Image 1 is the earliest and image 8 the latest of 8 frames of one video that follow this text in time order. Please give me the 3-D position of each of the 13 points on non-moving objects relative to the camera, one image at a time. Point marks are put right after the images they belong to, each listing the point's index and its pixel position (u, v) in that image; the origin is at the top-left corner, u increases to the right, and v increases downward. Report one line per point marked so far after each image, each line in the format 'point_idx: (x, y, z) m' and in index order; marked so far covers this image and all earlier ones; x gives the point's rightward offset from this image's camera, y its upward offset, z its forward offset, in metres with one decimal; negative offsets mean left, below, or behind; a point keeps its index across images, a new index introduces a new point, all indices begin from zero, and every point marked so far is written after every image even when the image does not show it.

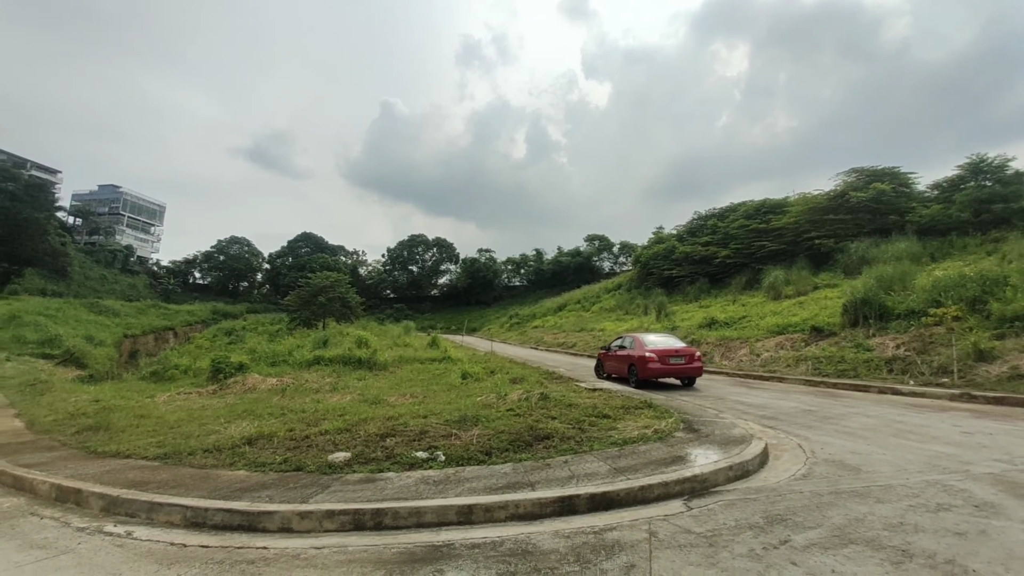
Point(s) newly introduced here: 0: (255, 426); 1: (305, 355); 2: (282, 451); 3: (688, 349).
0: (-4.3, -2.3, +7.5) m
1: (-8.5, -2.7, +18.7) m
2: (-3.0, -2.1, +5.9) m
3: (+4.4, -1.6, +11.6) m
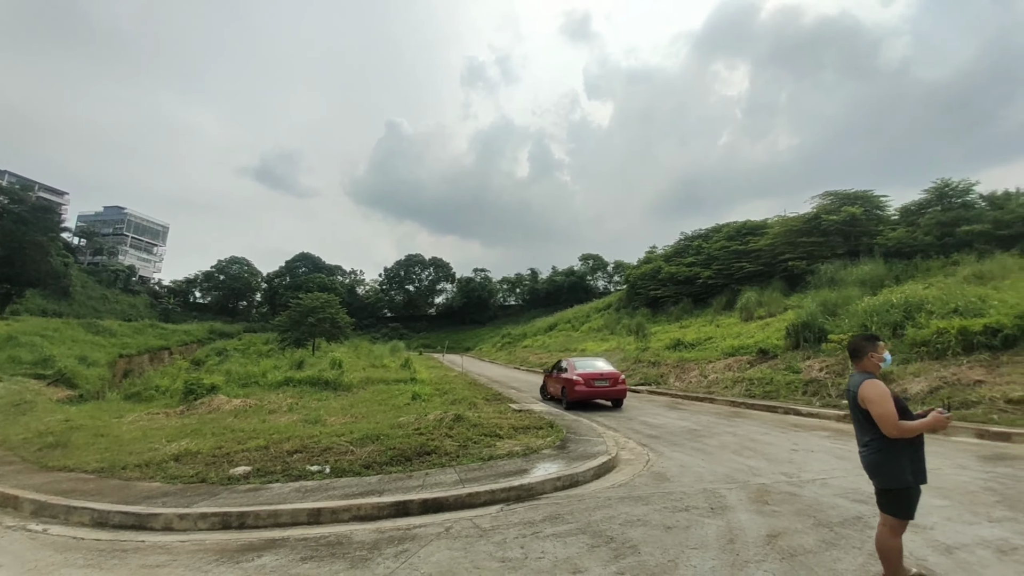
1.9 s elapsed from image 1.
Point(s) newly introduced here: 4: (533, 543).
0: (-6.0, -2.9, +8.4) m
1: (-10.1, -3.8, +19.6) m
2: (-4.7, -2.7, +6.8) m
3: (+2.7, -2.3, +12.5) m
4: (+0.2, -2.2, +3.9) m
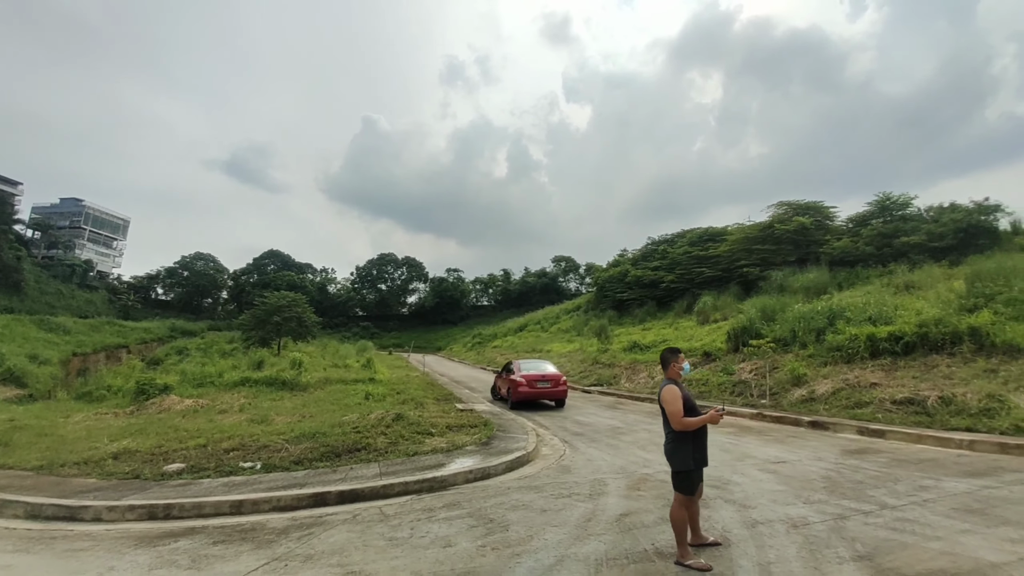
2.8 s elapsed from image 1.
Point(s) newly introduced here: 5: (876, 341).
0: (-7.3, -2.9, +8.7) m
1: (-12.0, -3.8, +19.6) m
2: (-5.9, -2.7, +7.1) m
3: (+1.2, -2.5, +13.2) m
4: (-0.9, -2.4, +4.5) m
5: (+9.9, -1.4, +12.4) m
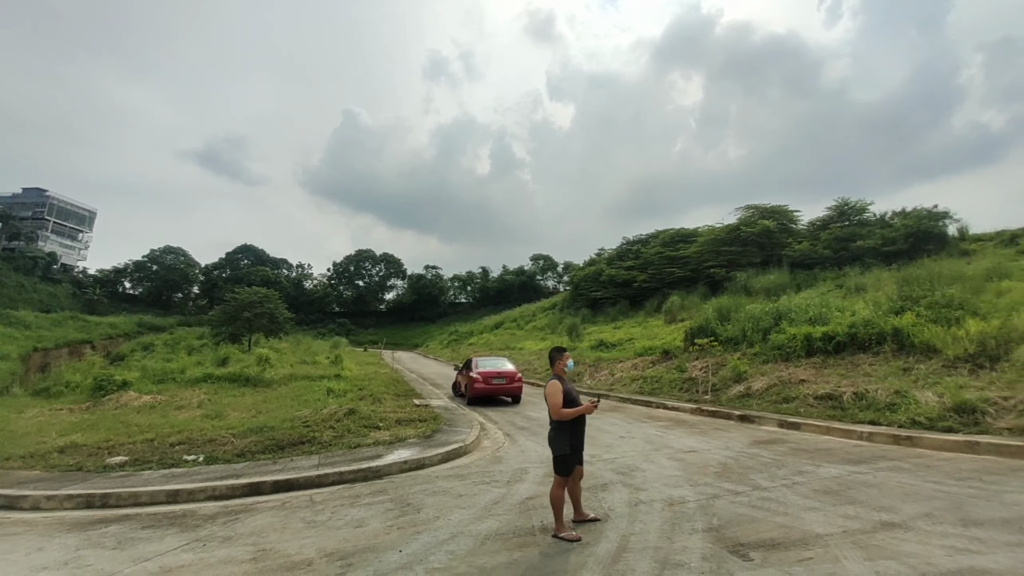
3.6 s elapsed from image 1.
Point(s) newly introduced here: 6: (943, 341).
0: (-8.4, -2.9, +8.8) m
1: (-13.5, -3.6, +19.6) m
2: (-6.9, -2.7, +7.3) m
3: (-0.1, -2.5, +13.6) m
4: (-1.8, -2.4, +4.9) m
5: (+8.7, -1.5, +13.2) m
6: (+10.0, -1.2, +10.5) m
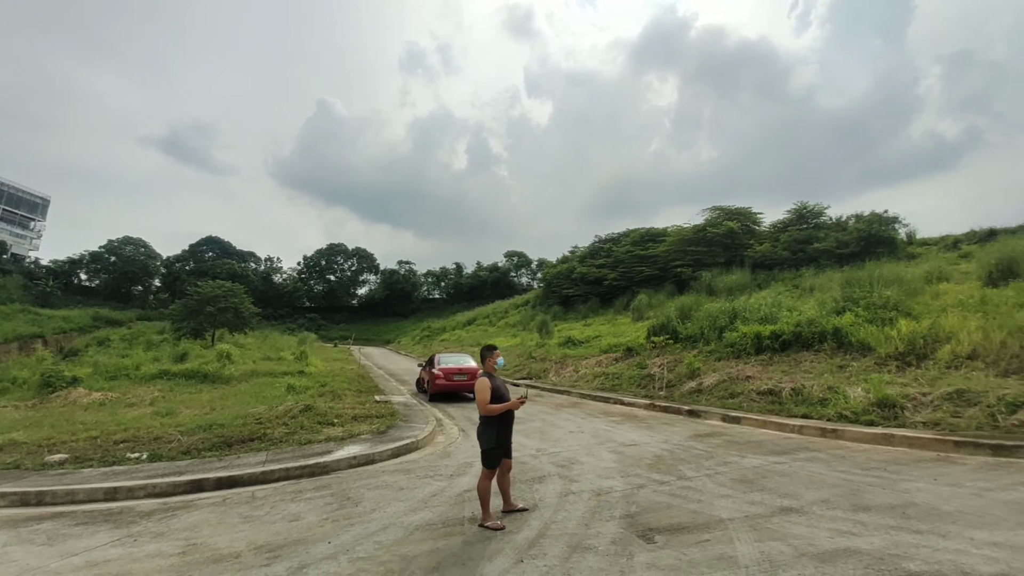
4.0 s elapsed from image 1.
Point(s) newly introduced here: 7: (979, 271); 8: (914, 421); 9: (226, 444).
0: (-9.2, -2.8, +8.5) m
1: (-15.0, -3.3, +19.0) m
2: (-7.7, -2.6, +7.1) m
3: (-1.2, -2.4, +13.8) m
4: (-2.5, -2.4, +4.9) m
5: (+7.6, -1.5, +13.8) m
6: (+9.0, -1.3, +11.2) m
7: (+18.3, +0.6, +17.9) m
8: (+6.4, -2.1, +7.2) m
9: (-4.6, -2.5, +7.3) m
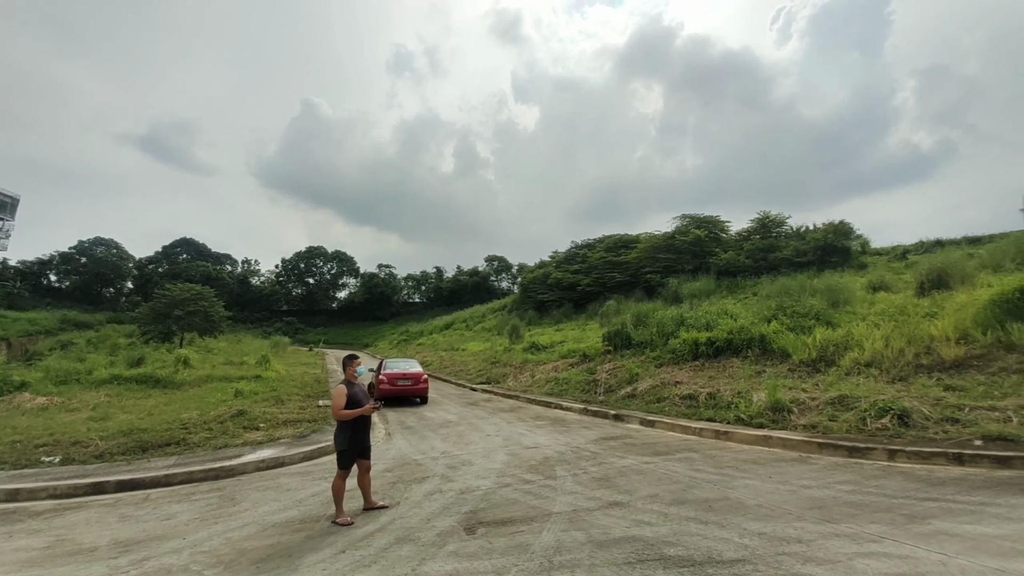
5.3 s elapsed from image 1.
0: (-10.8, -2.9, +8.6) m
1: (-16.8, -3.5, +18.9) m
2: (-9.3, -2.7, +7.2) m
3: (-3.0, -2.6, +14.1) m
4: (-4.0, -2.5, +5.2) m
5: (+5.8, -1.8, +14.3) m
6: (+7.3, -1.5, +11.8) m
7: (+16.5, +0.3, +18.8) m
8: (+4.9, -2.3, +7.8) m
9: (-6.1, -2.7, +7.6) m
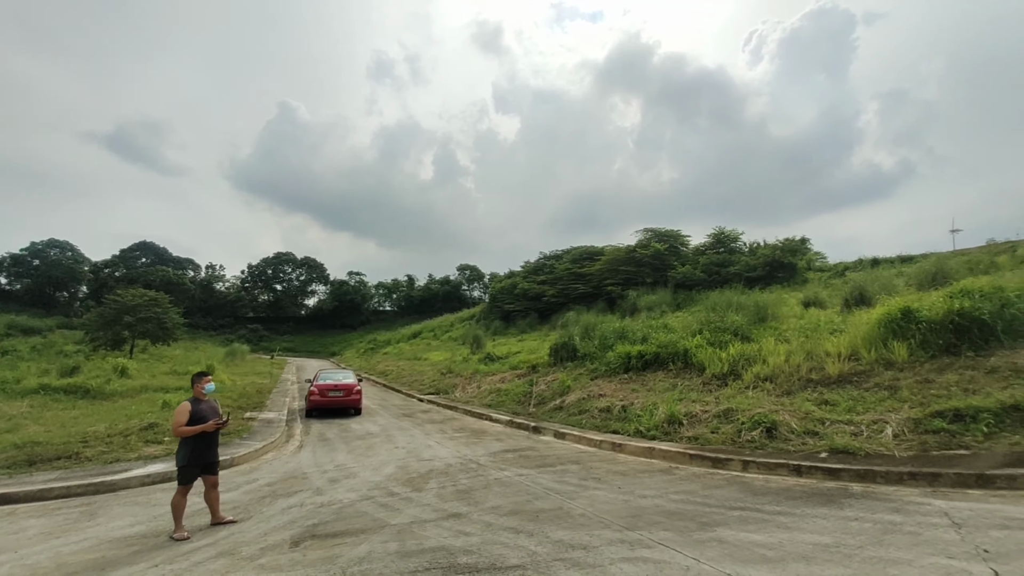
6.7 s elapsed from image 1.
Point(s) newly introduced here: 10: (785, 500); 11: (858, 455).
0: (-12.6, -3.0, +8.3) m
1: (-19.1, -3.8, +18.2) m
2: (-11.0, -2.9, +7.0) m
3: (-5.0, -3.0, +14.1) m
4: (-5.6, -2.7, +5.2) m
5: (+3.8, -2.3, +14.8) m
6: (+5.4, -2.0, +12.4) m
7: (+14.2, -0.4, +19.8) m
8: (+3.1, -2.7, +8.2) m
9: (-7.9, -2.8, +7.4) m
10: (+2.9, -2.3, +4.9) m
11: (+4.6, -2.3, +6.2) m
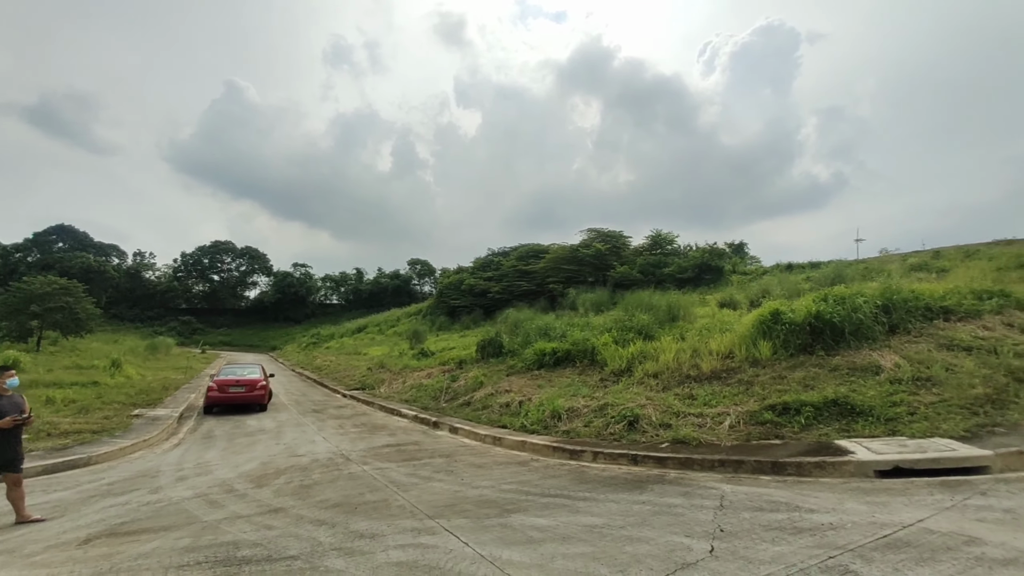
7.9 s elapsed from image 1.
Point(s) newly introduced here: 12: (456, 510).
0: (-14.8, -2.7, +7.2) m
1: (-22.2, -3.2, +16.6) m
2: (-13.0, -2.6, +6.1) m
3: (-7.7, -2.8, +13.7) m
4: (-7.5, -2.5, +4.8) m
5: (+0.9, -2.2, +15.2) m
6: (+2.8, -2.0, +12.9) m
7: (+10.9, -0.6, +21.1) m
8: (+0.9, -2.7, +8.6) m
9: (-10.0, -2.6, +6.8) m
10: (+1.0, -2.3, +5.3) m
11: (+2.6, -2.3, +6.7) m
12: (-0.5, -2.2, +4.6) m
